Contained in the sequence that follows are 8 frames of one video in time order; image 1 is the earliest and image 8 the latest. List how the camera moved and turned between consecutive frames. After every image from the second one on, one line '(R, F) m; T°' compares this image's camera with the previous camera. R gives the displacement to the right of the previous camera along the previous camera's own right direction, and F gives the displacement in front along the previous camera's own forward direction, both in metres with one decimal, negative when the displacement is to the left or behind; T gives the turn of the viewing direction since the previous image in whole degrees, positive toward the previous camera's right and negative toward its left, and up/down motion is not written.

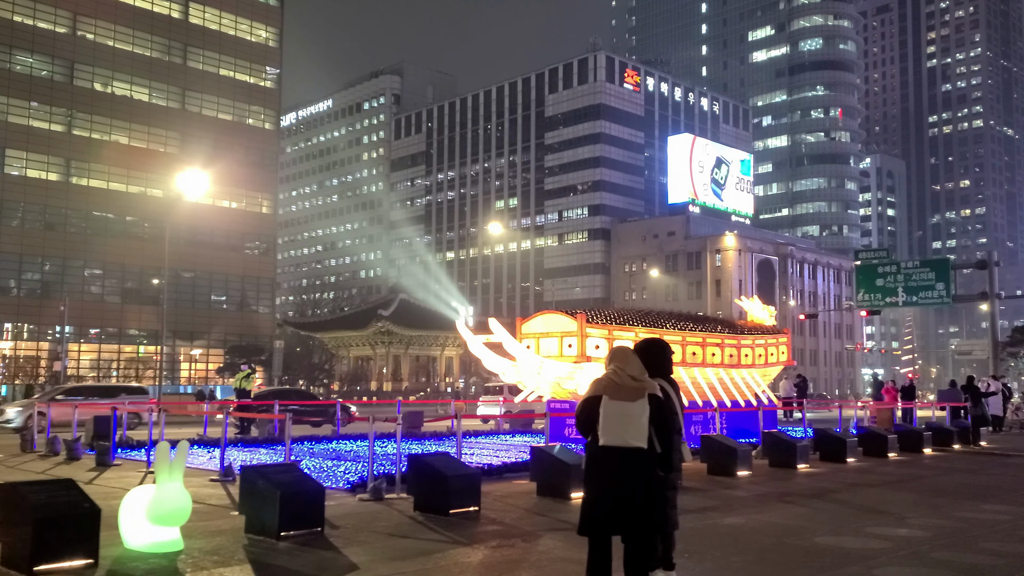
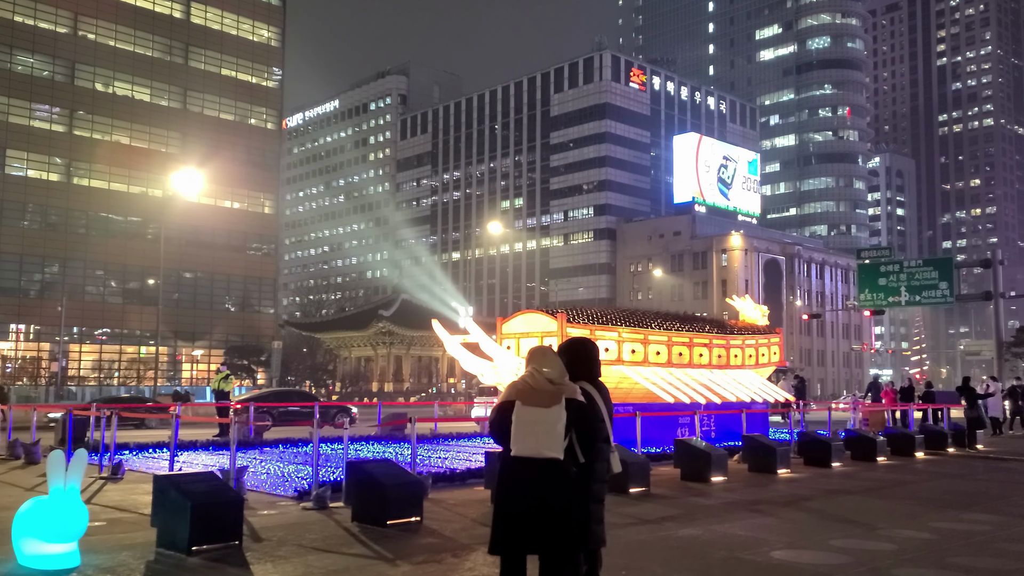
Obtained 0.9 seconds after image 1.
(+0.5, +0.4) m; -1°
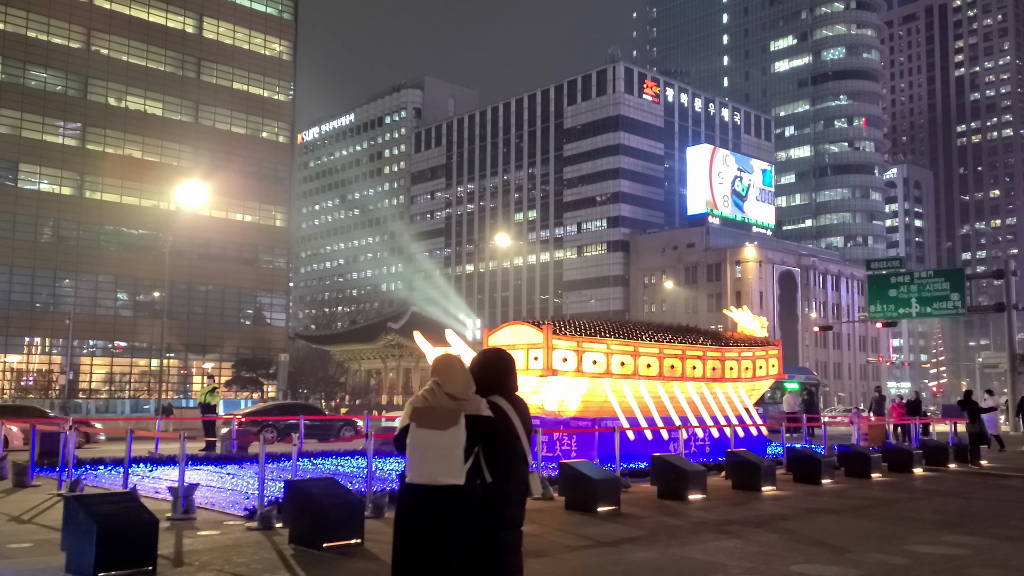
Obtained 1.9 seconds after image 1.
(+0.5, +0.3) m; -1°
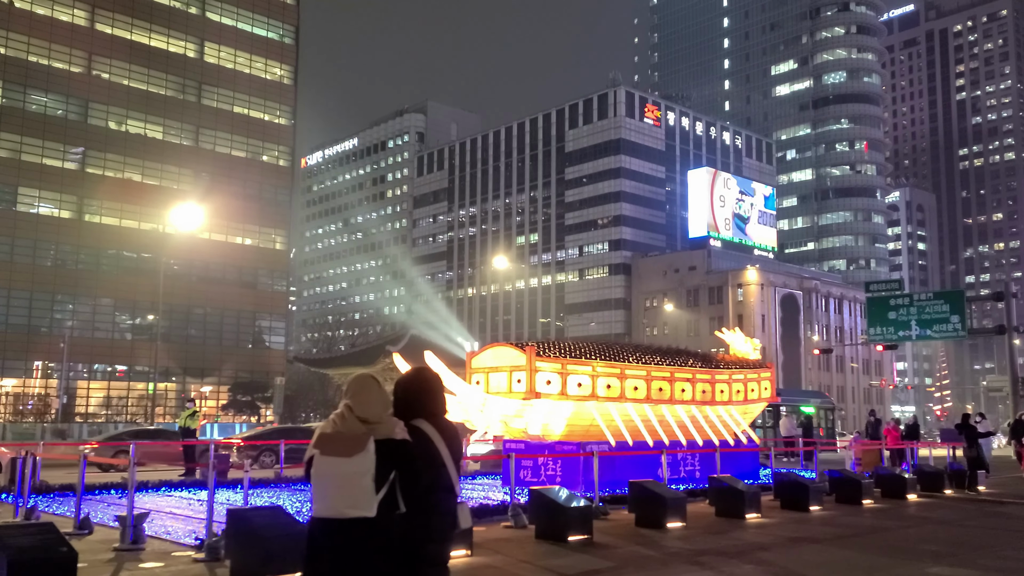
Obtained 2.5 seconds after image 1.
(+0.3, +0.3) m; 0°
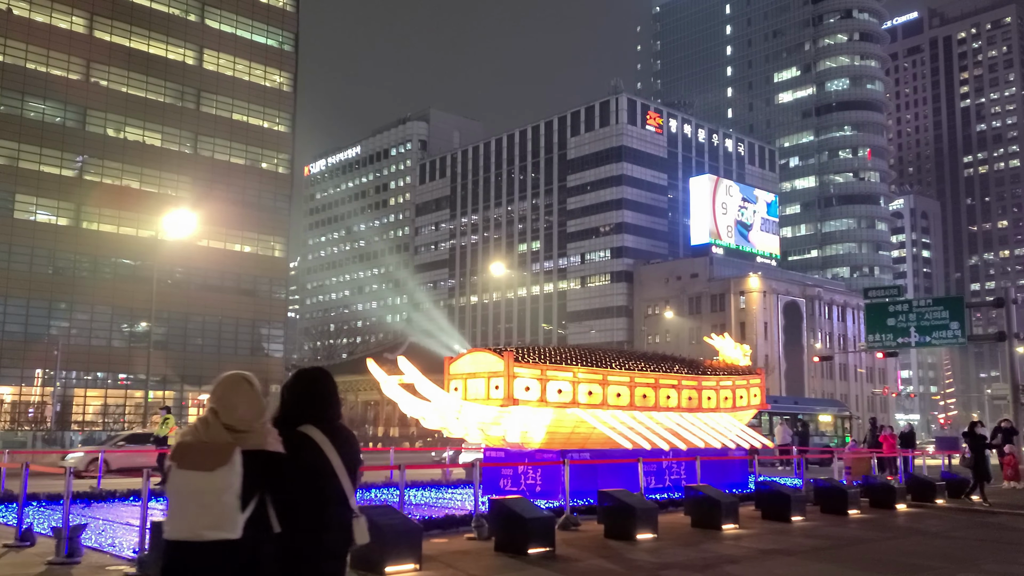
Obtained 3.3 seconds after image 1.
(+0.4, +0.3) m; 0°
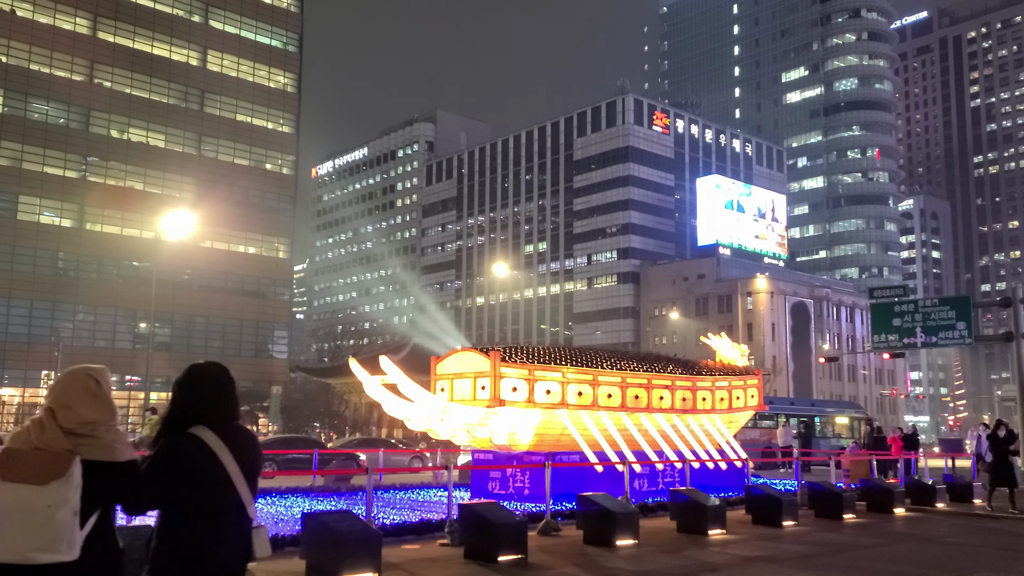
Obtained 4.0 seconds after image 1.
(+0.3, +0.3) m; -1°
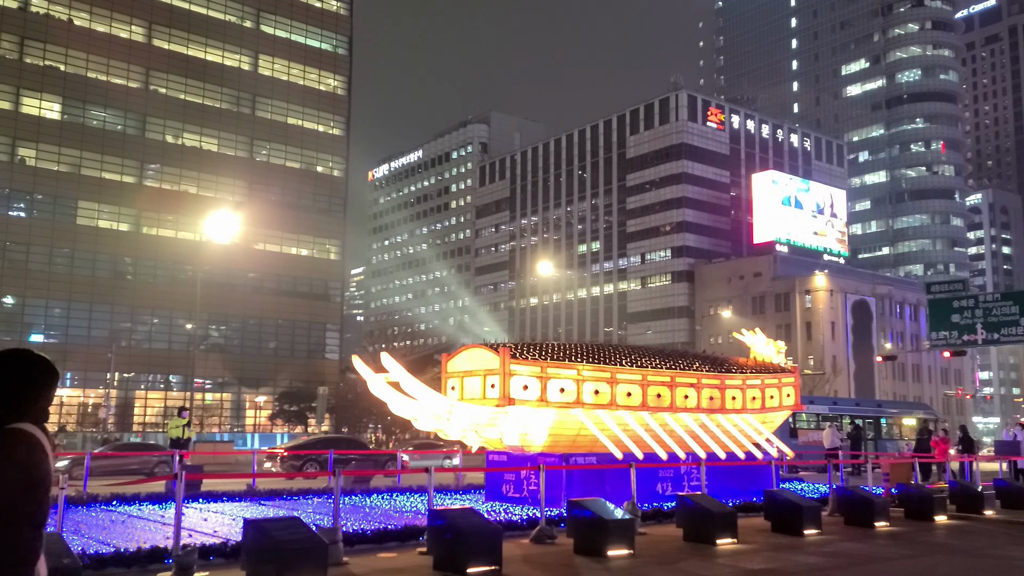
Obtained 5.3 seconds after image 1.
(+0.7, +0.6) m; -4°
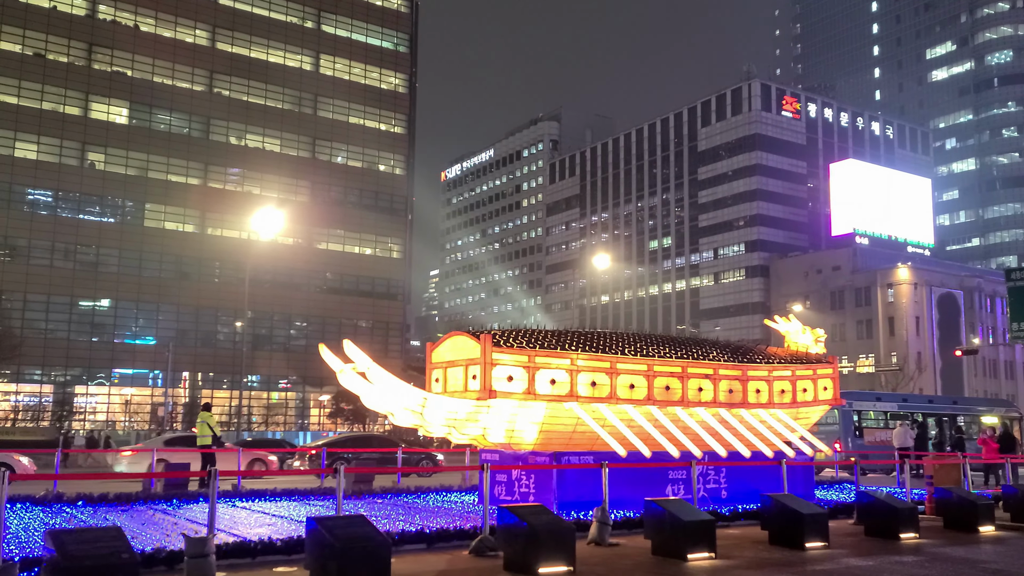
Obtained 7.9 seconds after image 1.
(+1.2, +1.2) m; -5°
